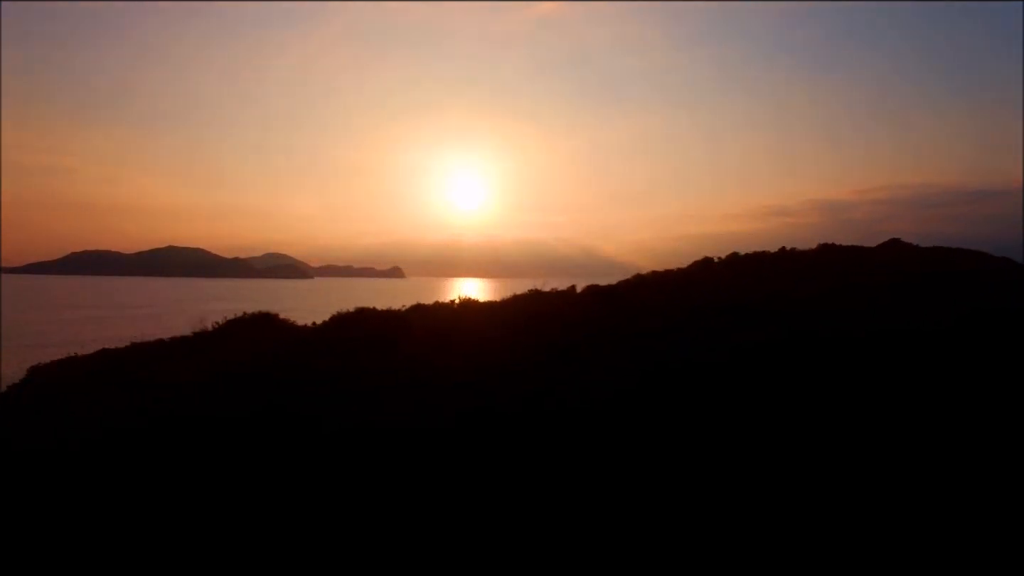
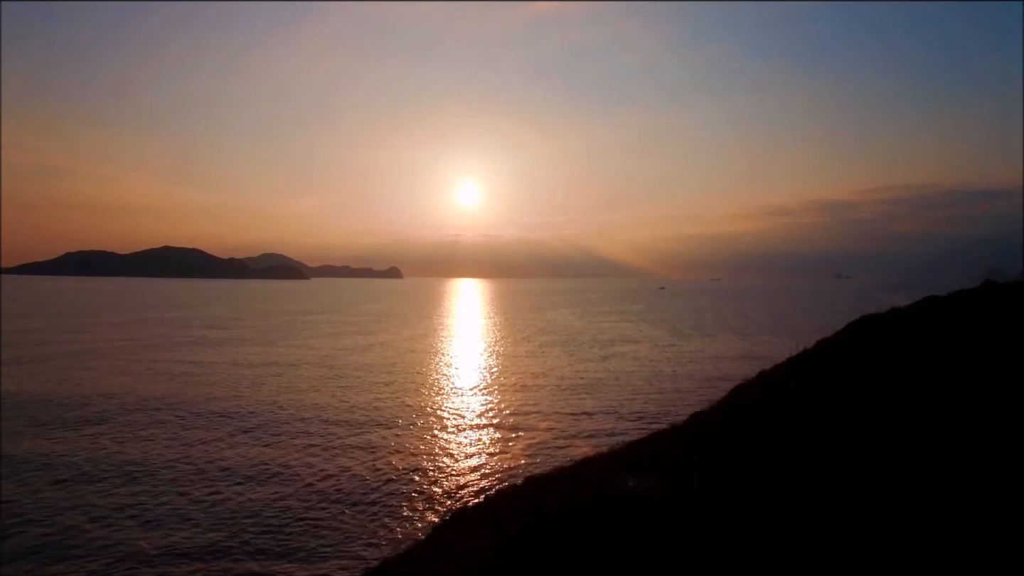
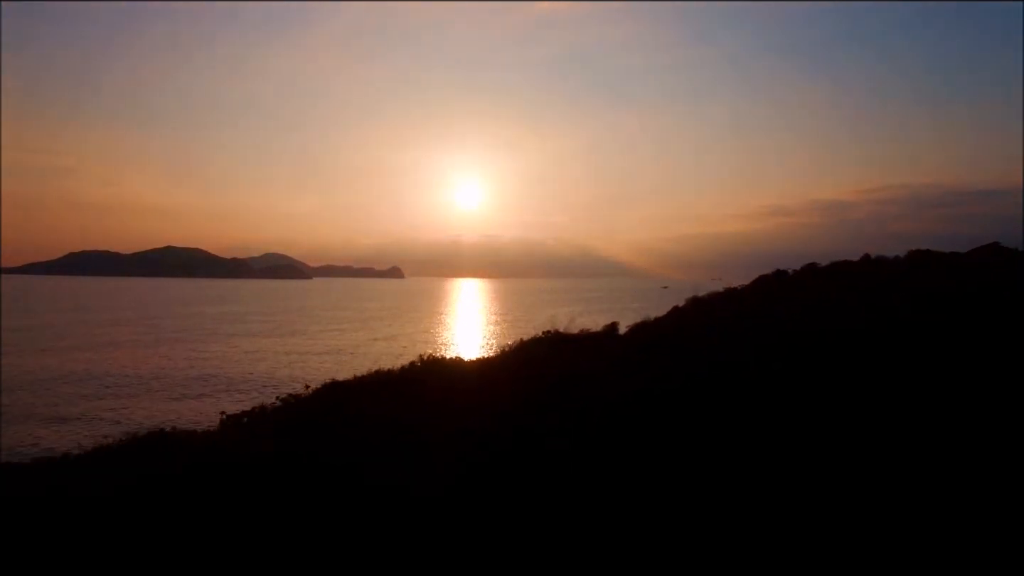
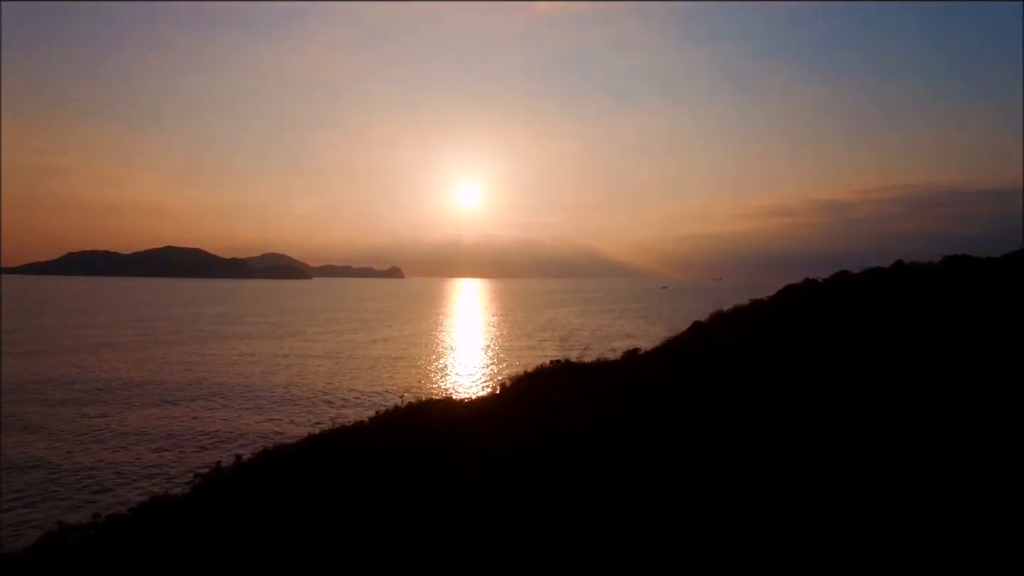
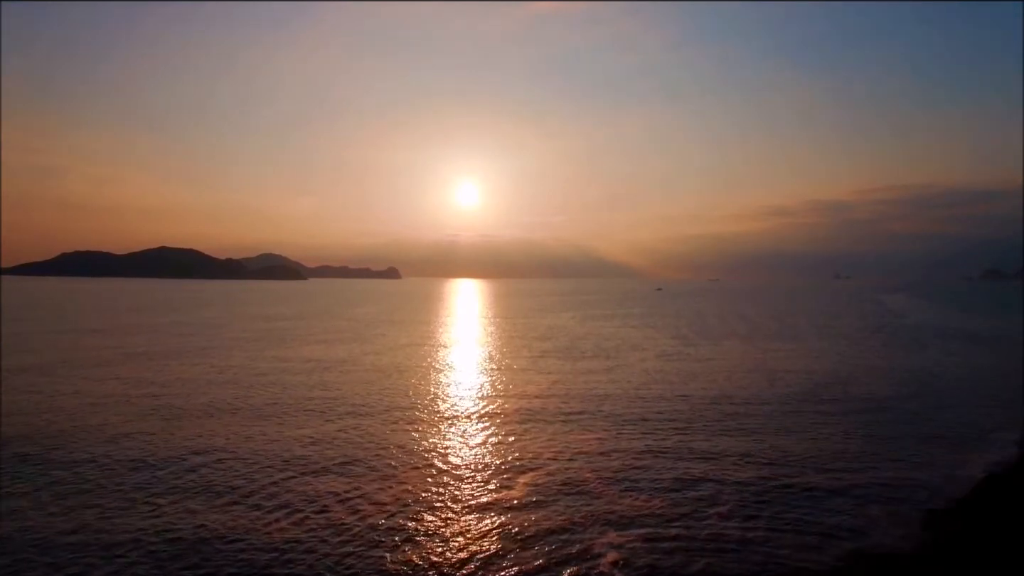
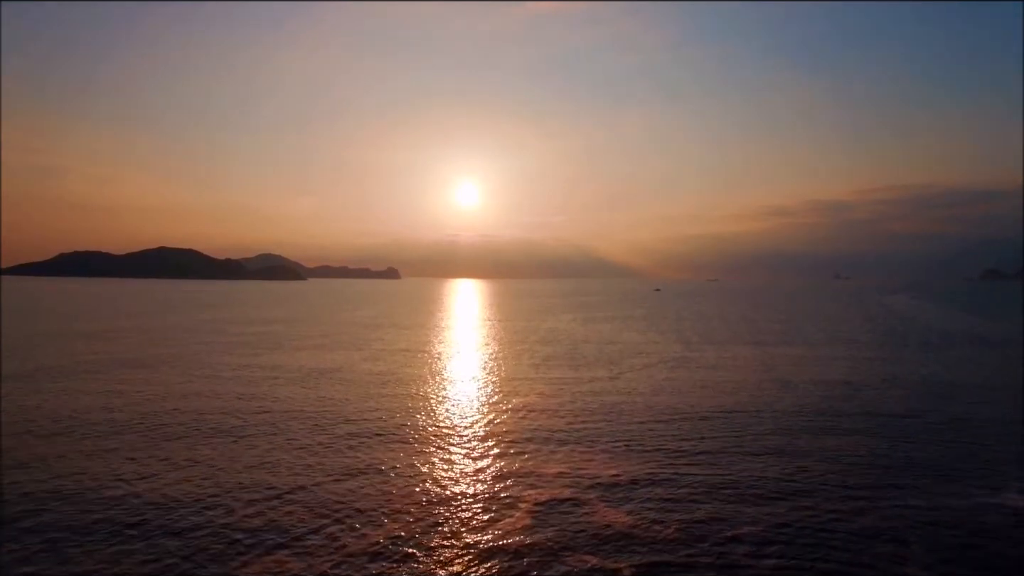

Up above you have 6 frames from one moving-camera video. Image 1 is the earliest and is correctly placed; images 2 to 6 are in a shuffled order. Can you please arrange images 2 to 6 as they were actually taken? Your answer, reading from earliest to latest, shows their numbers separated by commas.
3, 4, 2, 5, 6
